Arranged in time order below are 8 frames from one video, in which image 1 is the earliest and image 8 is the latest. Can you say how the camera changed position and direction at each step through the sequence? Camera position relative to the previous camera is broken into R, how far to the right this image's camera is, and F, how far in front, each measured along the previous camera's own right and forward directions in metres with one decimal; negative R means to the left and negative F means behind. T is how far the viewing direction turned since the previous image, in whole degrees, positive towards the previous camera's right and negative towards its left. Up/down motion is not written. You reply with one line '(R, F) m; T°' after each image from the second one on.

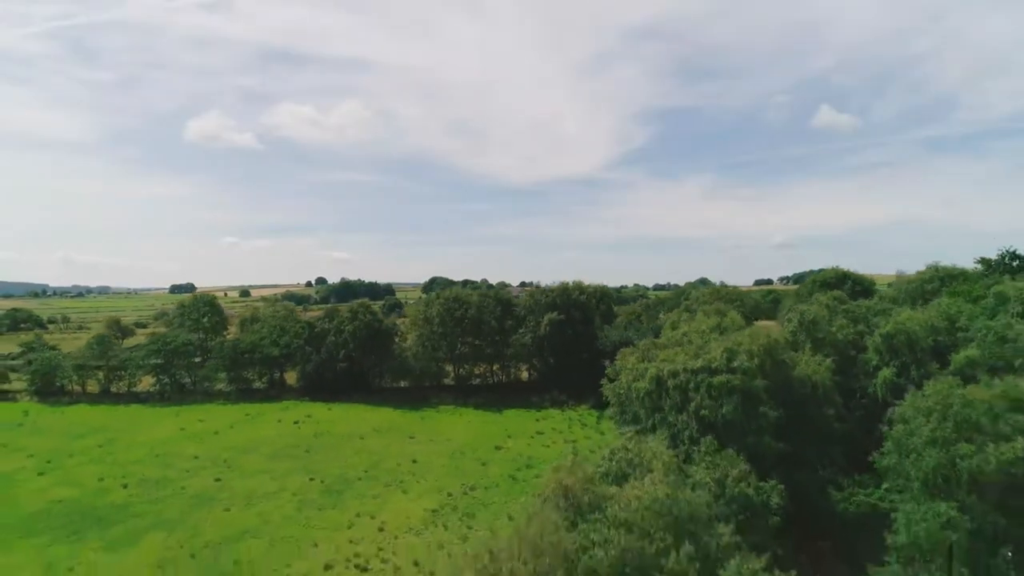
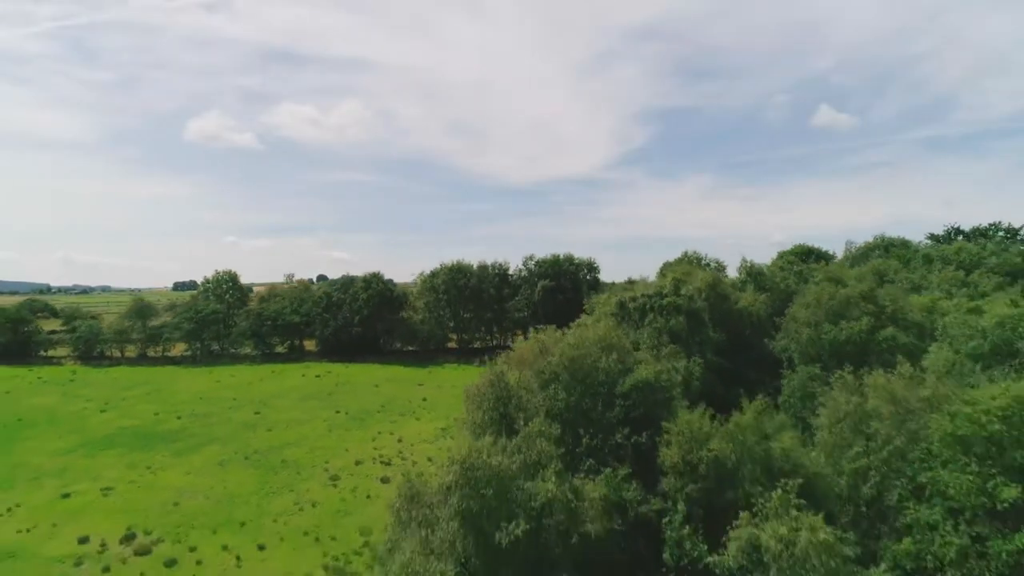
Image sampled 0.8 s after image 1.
(+0.3, -10.8) m; 0°
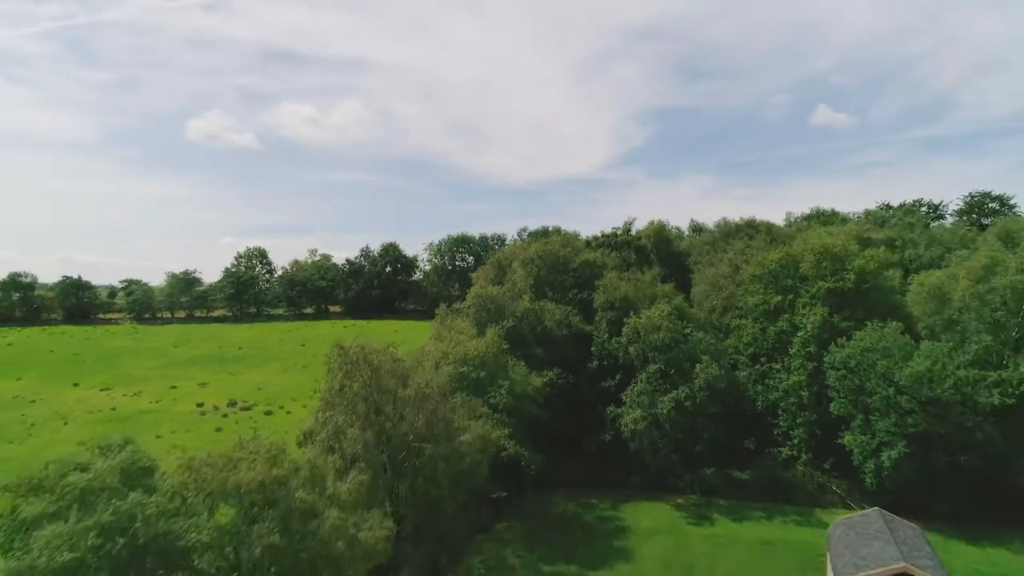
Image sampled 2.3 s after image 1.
(+0.4, -17.6) m; 0°
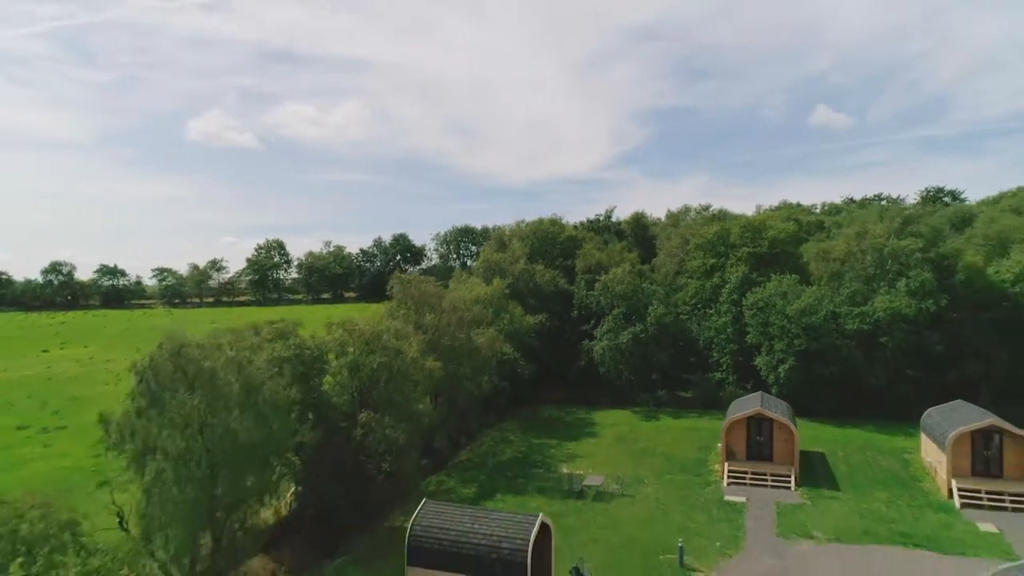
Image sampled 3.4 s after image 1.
(0.0, -12.3) m; 0°
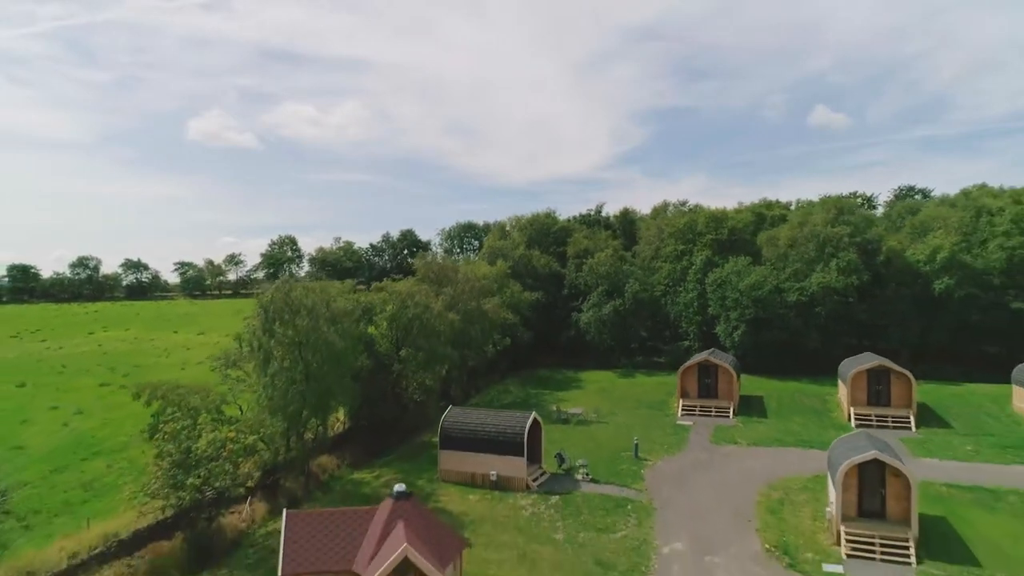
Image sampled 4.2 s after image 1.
(0.0, -9.2) m; 0°
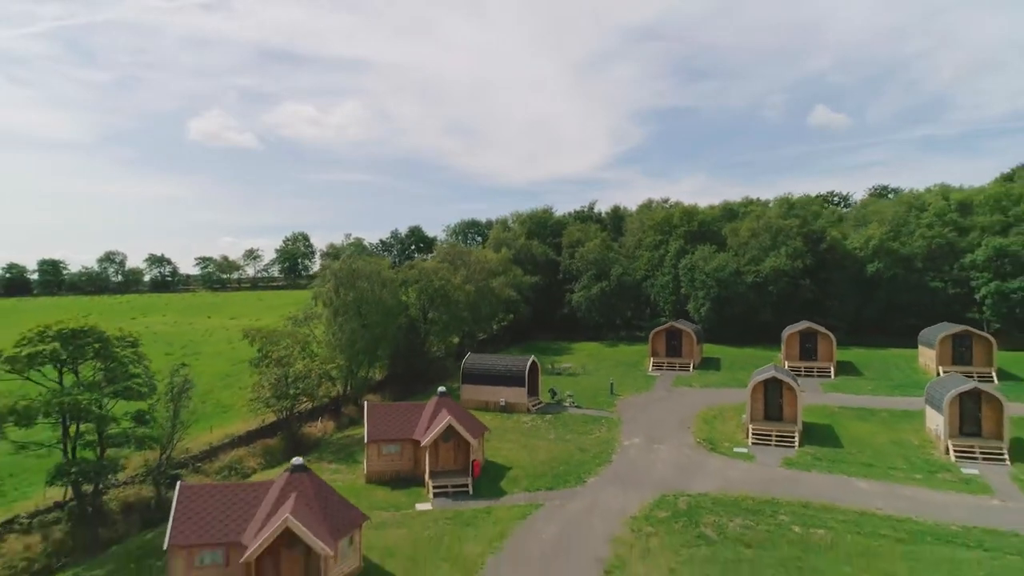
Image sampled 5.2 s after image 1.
(-0.2, -10.1) m; 0°
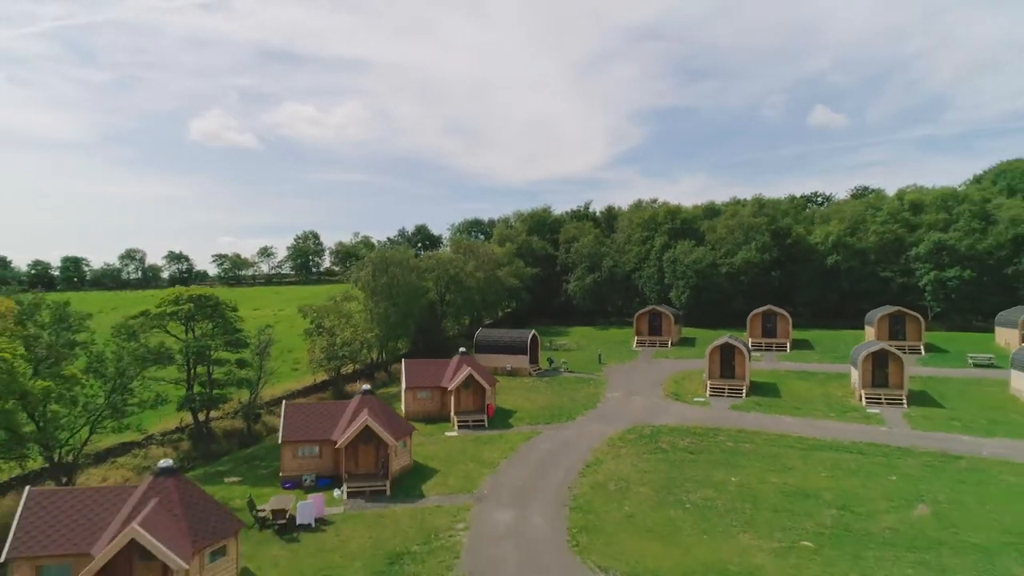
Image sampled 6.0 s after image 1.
(-0.3, -8.5) m; 0°
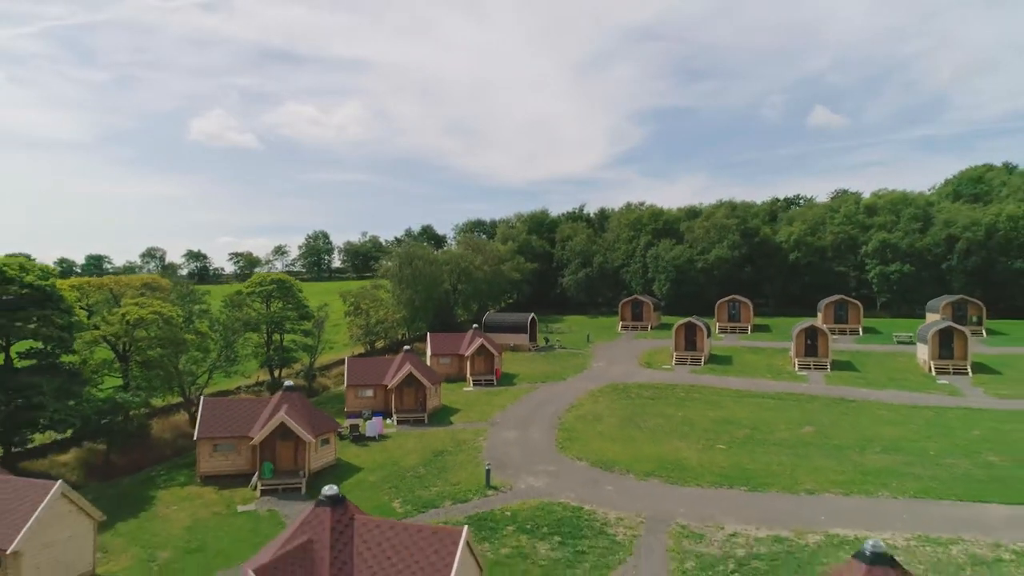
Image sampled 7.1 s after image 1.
(-0.2, -9.9) m; 0°
